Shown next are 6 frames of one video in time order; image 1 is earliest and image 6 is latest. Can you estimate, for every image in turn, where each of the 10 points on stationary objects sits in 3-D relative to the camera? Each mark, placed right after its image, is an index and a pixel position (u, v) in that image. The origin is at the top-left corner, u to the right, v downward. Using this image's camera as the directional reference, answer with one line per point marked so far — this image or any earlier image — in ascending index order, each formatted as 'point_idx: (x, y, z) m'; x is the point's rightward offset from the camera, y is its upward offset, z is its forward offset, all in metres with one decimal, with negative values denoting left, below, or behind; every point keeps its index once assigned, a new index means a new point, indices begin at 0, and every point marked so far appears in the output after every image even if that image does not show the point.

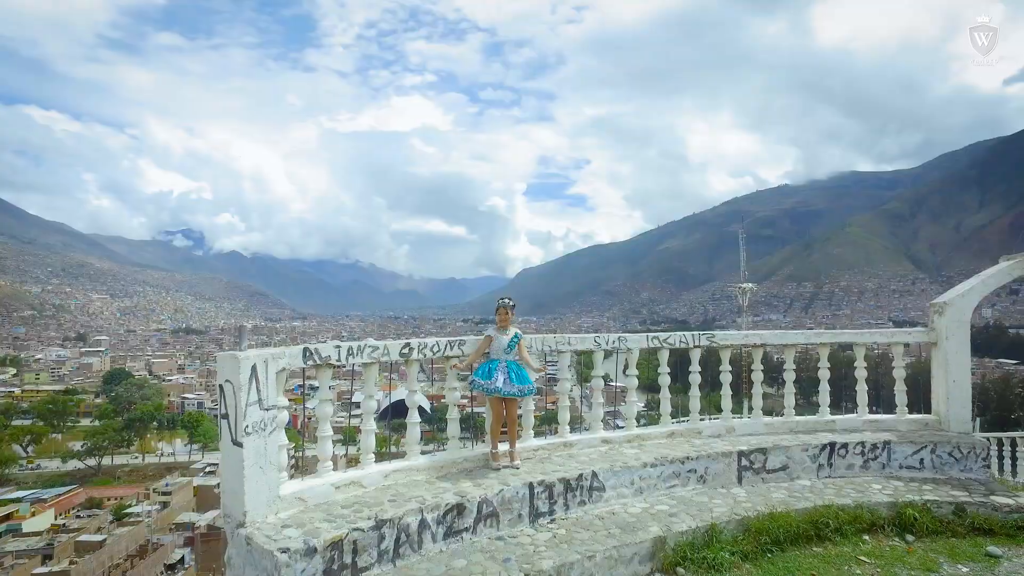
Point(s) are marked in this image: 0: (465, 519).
0: (-0.3, -1.6, +4.5) m
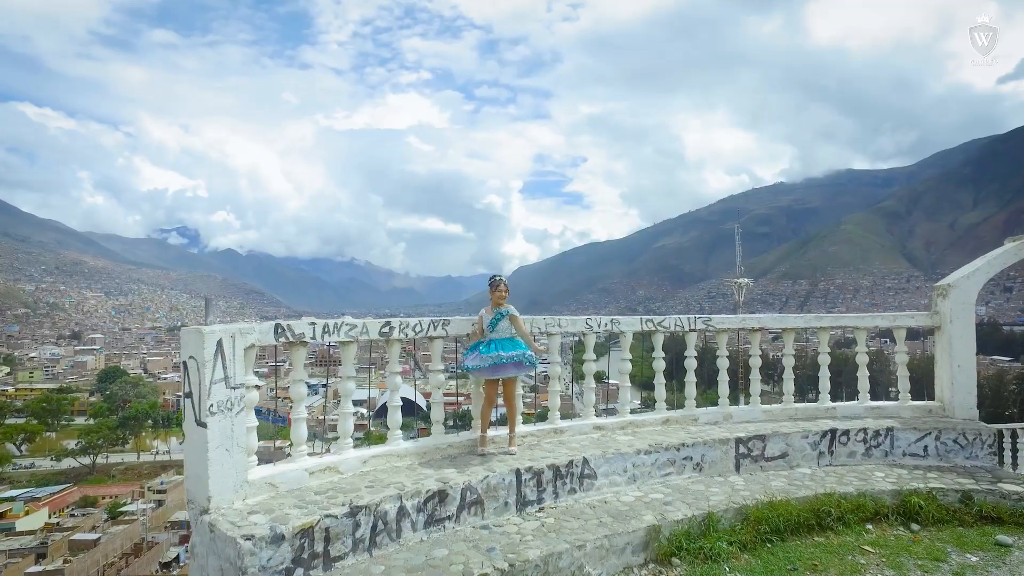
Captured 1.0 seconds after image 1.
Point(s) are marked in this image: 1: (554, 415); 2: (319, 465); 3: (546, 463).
0: (-0.4, -1.4, +4.3) m
1: (+0.4, -1.1, +5.9) m
2: (-1.2, -1.1, +4.3) m
3: (+0.3, -1.3, +4.9) m
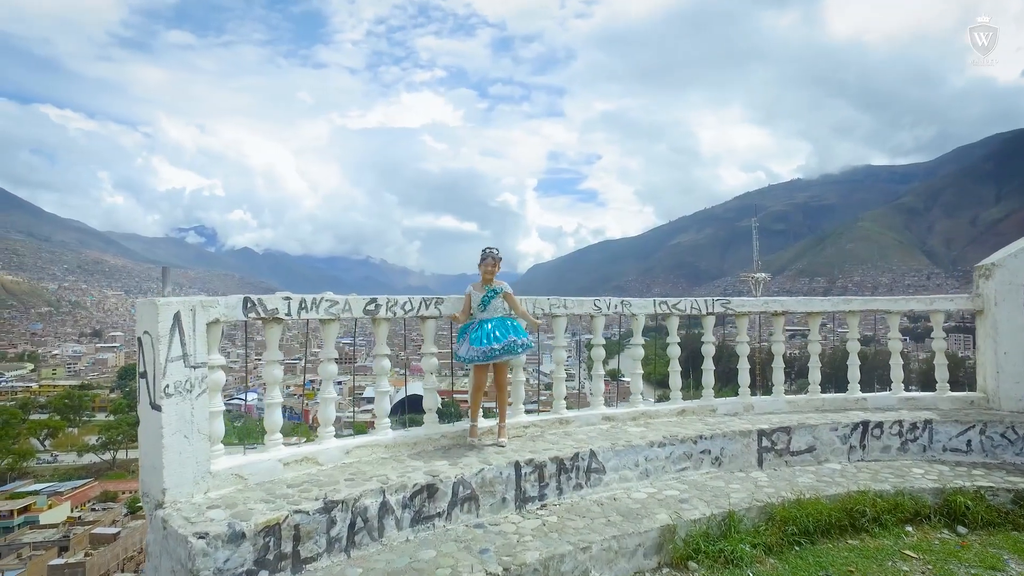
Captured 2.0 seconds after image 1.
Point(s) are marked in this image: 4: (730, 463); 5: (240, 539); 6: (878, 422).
0: (-0.4, -1.3, +3.9) m
1: (+0.4, -1.0, +5.5) m
2: (-1.3, -1.0, +3.9) m
3: (+0.2, -1.1, +4.4) m
4: (+1.7, -1.4, +5.1) m
5: (-1.2, -1.1, +3.0) m
6: (+3.0, -1.1, +5.4) m
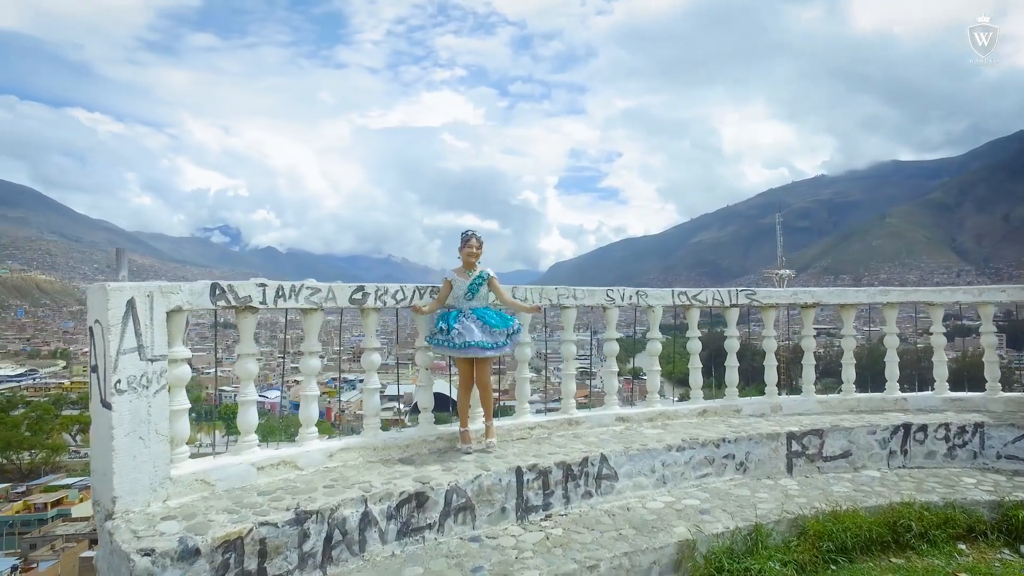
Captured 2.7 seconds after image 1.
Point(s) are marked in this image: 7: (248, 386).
0: (-0.4, -1.2, +3.5) m
1: (+0.4, -0.9, +5.0) m
2: (-1.3, -0.9, +3.5) m
3: (+0.3, -1.0, +4.0) m
4: (+1.7, -1.3, +4.7) m
5: (-1.3, -1.1, +2.6) m
6: (+3.0, -1.0, +4.9) m
7: (-1.4, -0.5, +3.5) m
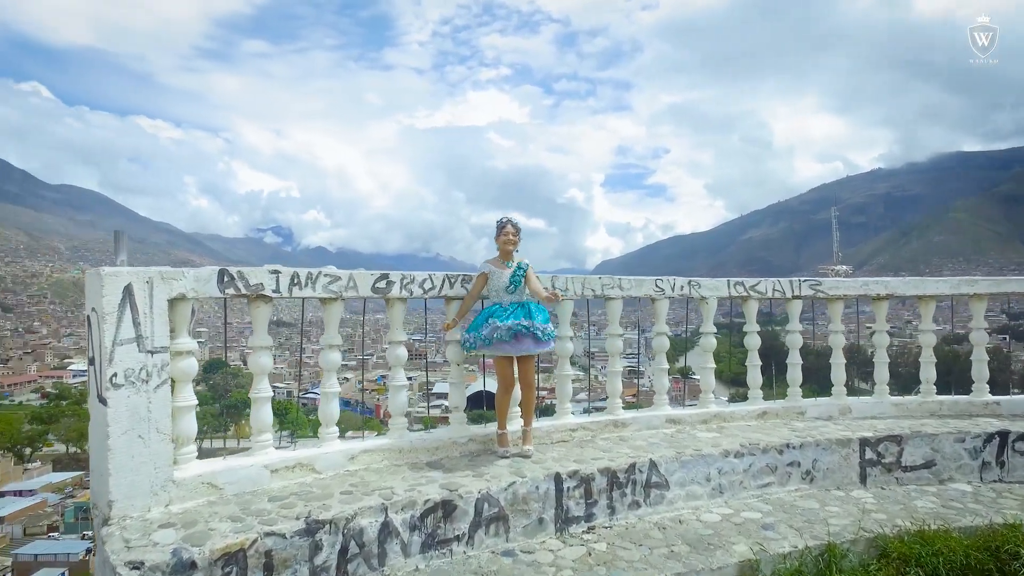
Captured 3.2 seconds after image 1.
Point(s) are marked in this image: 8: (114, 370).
0: (-0.3, -1.1, +3.1) m
1: (+0.7, -0.8, +4.6) m
2: (-1.1, -0.8, +3.2) m
3: (+0.5, -1.0, +3.6) m
4: (+2.0, -1.2, +4.2) m
5: (-1.2, -1.0, +2.4) m
6: (+3.3, -0.9, +4.3) m
7: (-1.2, -0.5, +3.2) m
8: (-1.6, -0.3, +2.6) m
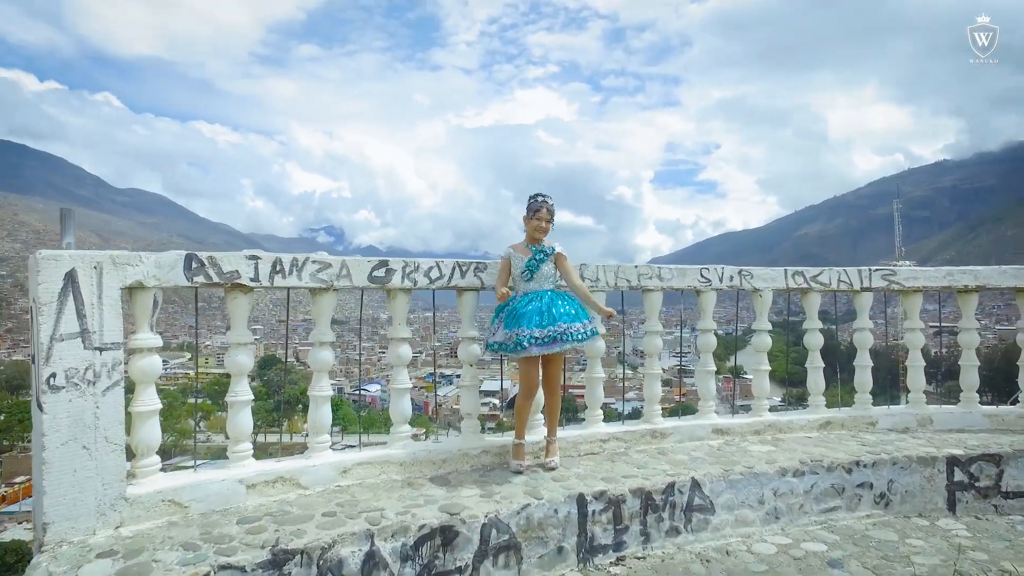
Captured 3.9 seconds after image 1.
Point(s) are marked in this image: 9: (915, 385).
0: (-0.2, -1.1, +2.6) m
1: (+0.9, -0.8, +4.1) m
2: (-1.0, -0.8, +2.8) m
3: (+0.5, -0.9, +3.1) m
4: (+2.1, -1.1, +3.5) m
5: (-1.2, -1.0, +1.9) m
6: (+3.4, -0.9, +3.6) m
7: (-1.2, -0.4, +2.8) m
8: (-1.6, -0.3, +2.3) m
9: (+2.7, -0.7, +4.5) m
